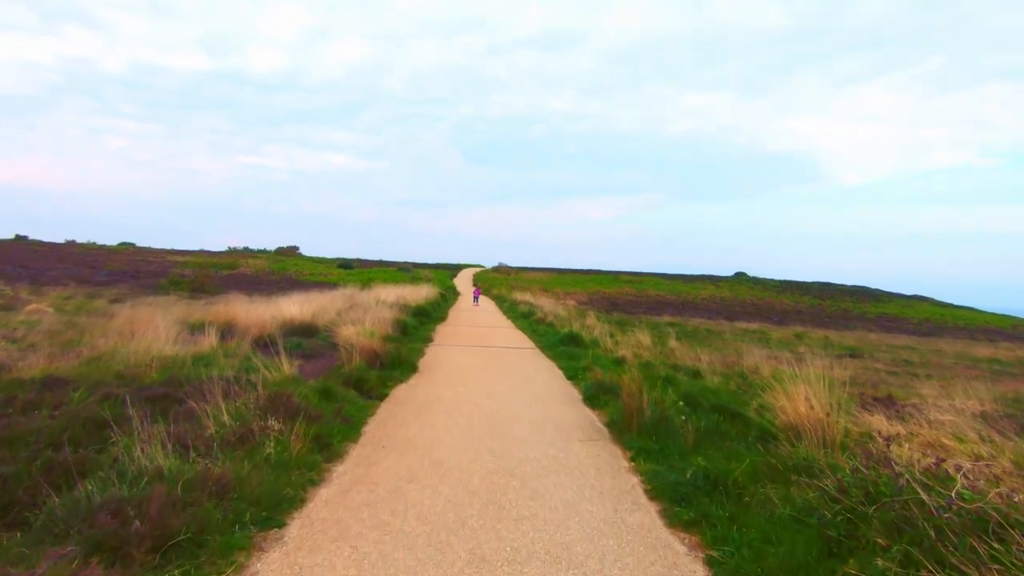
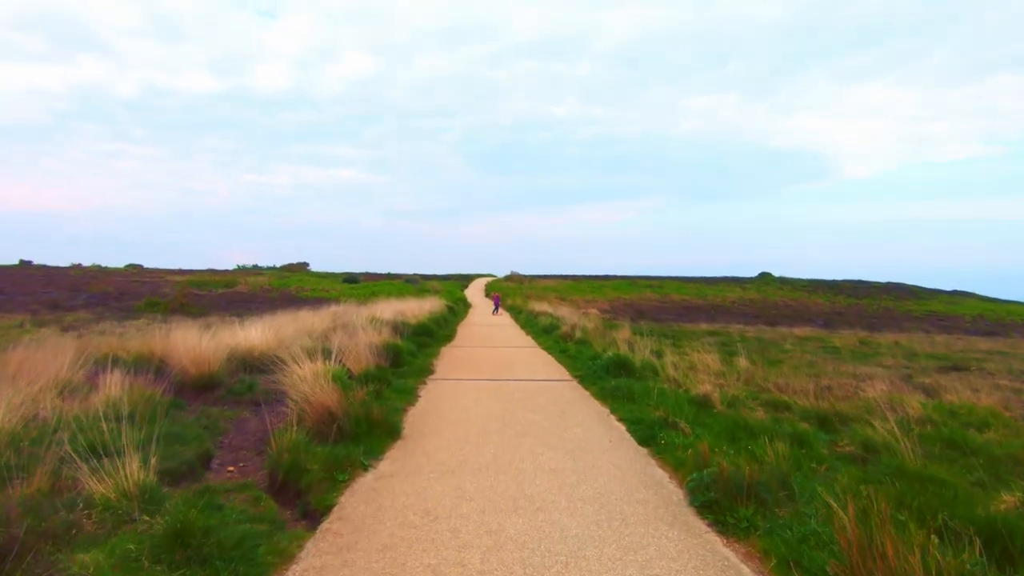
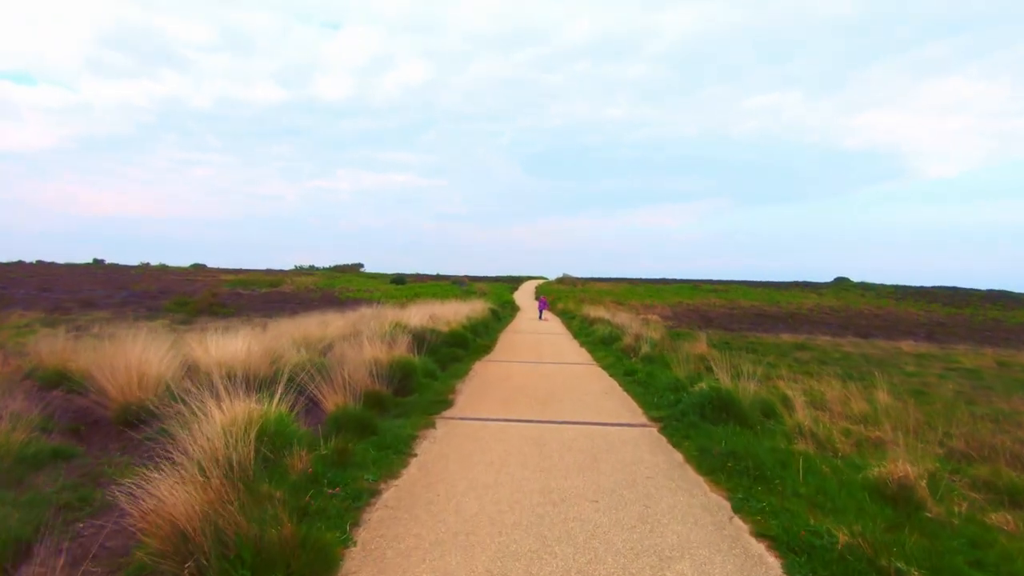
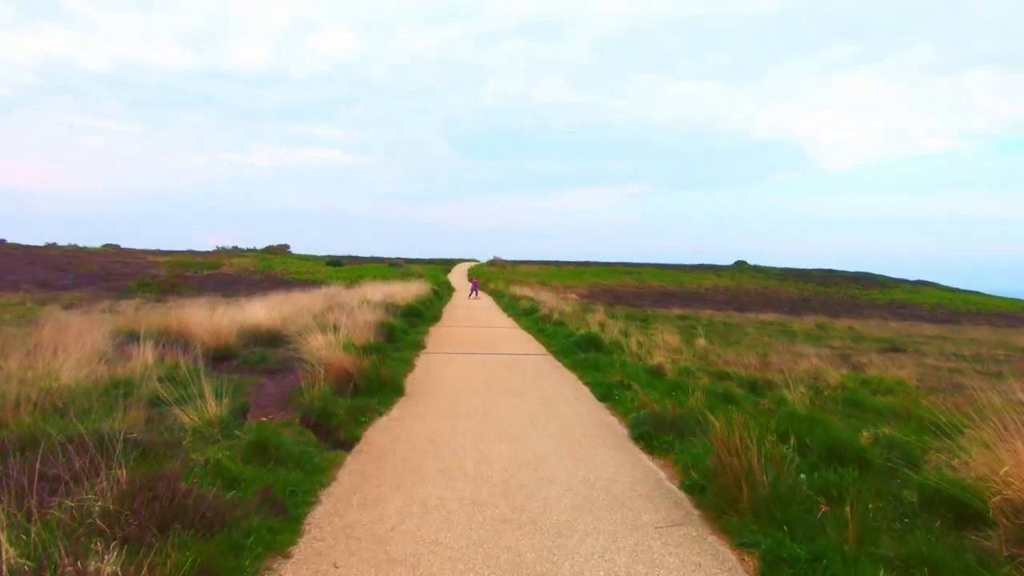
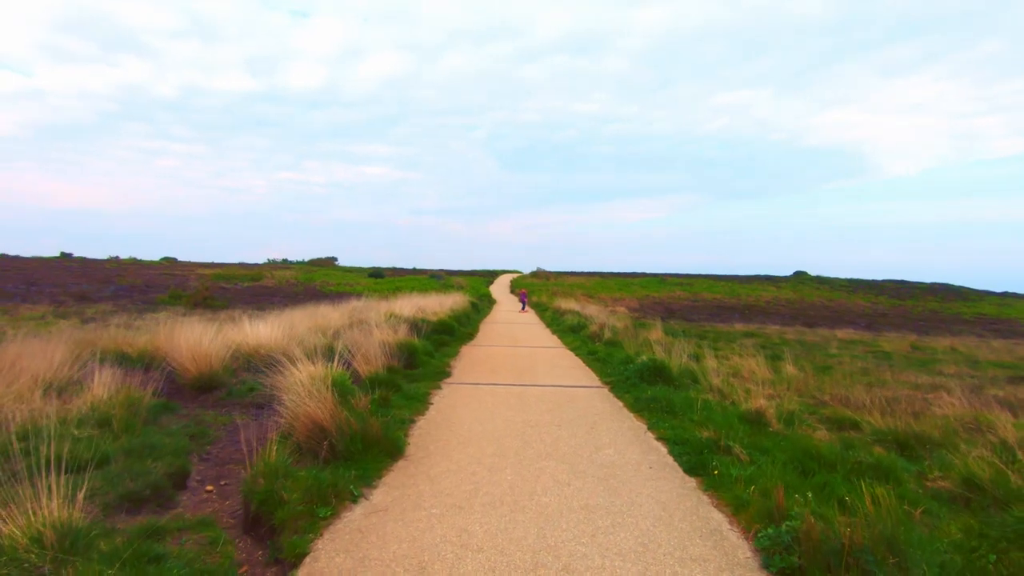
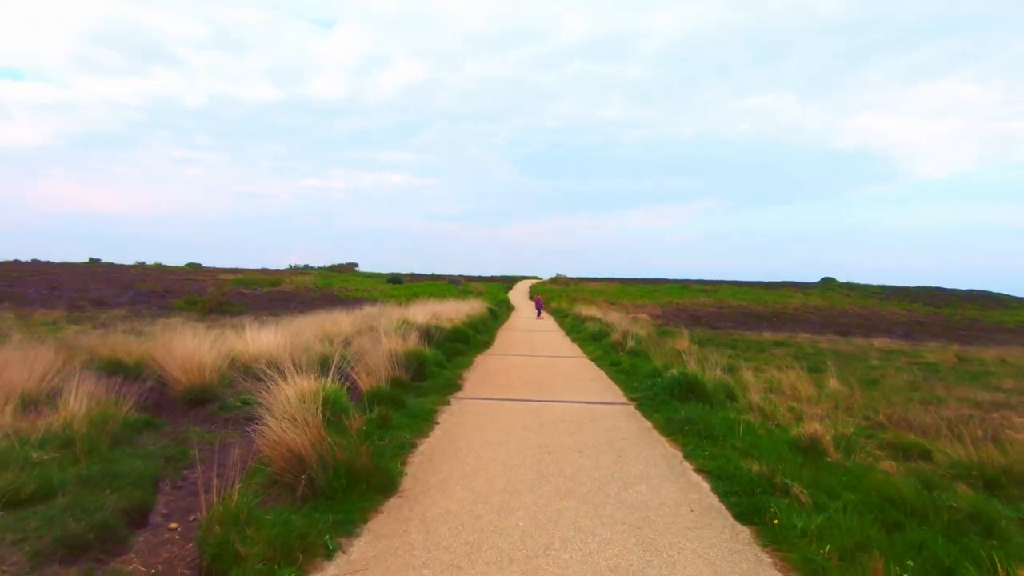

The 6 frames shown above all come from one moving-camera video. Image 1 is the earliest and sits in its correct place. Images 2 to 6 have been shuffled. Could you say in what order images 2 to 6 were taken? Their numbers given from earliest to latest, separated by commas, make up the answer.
4, 2, 5, 6, 3
